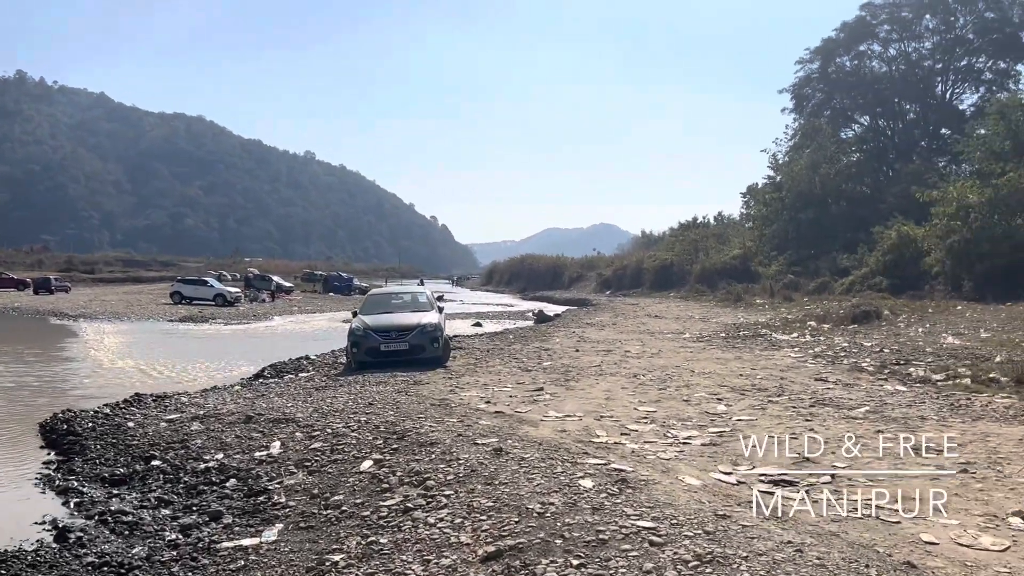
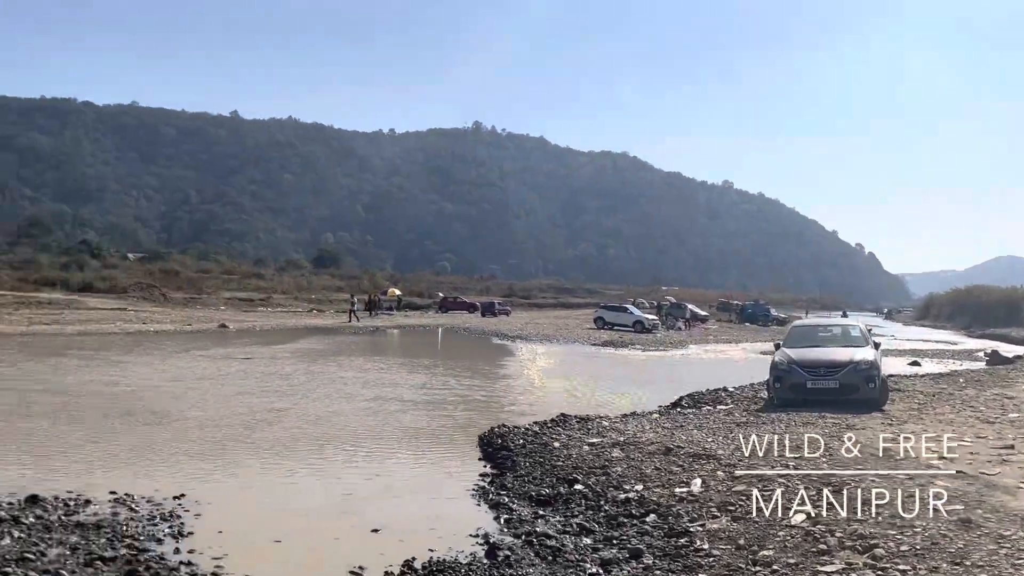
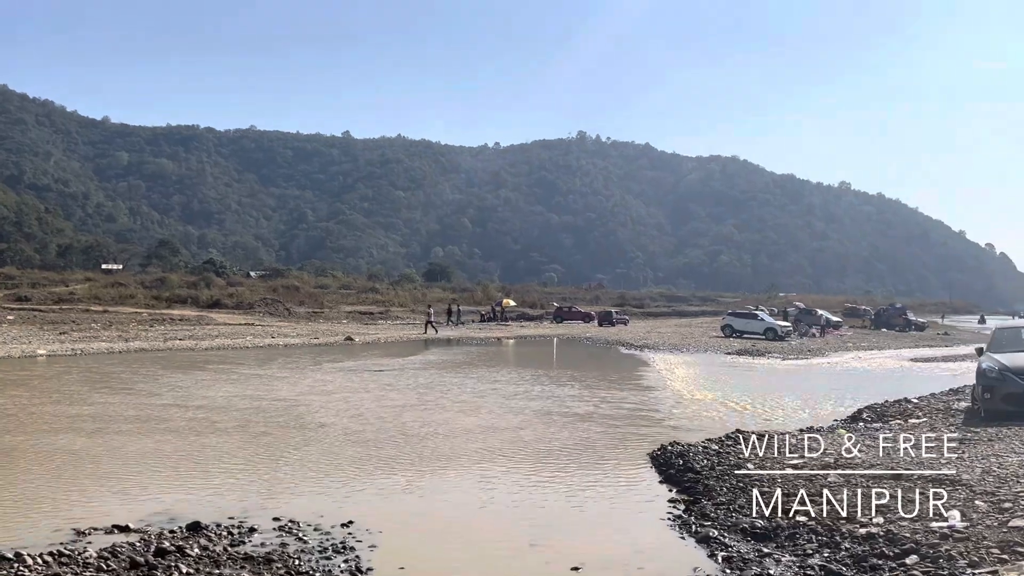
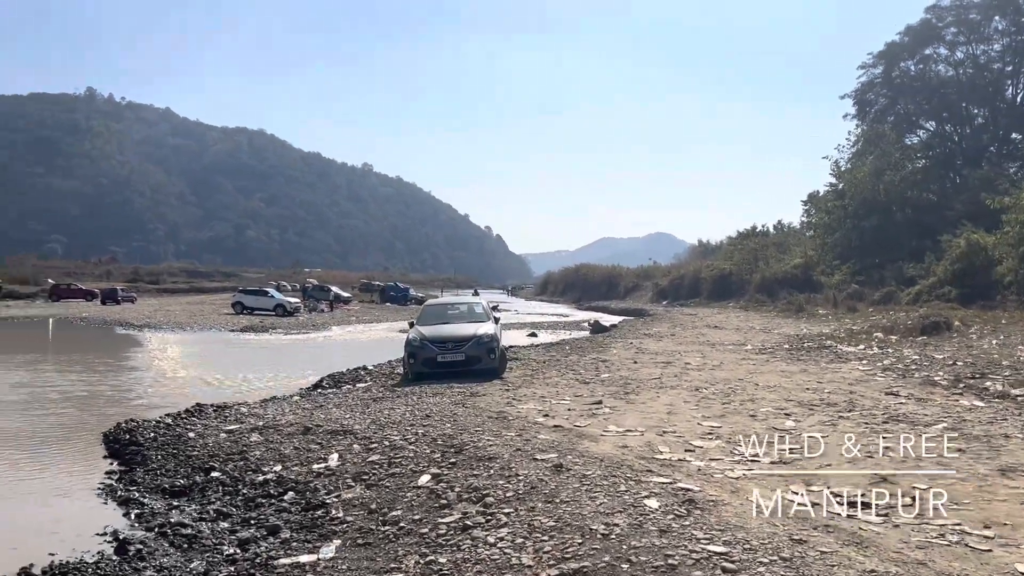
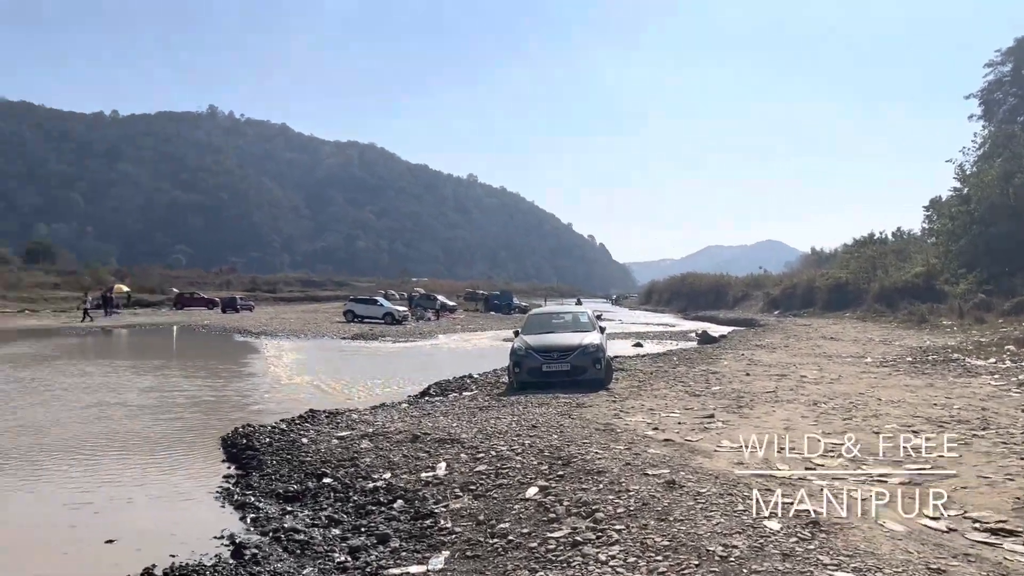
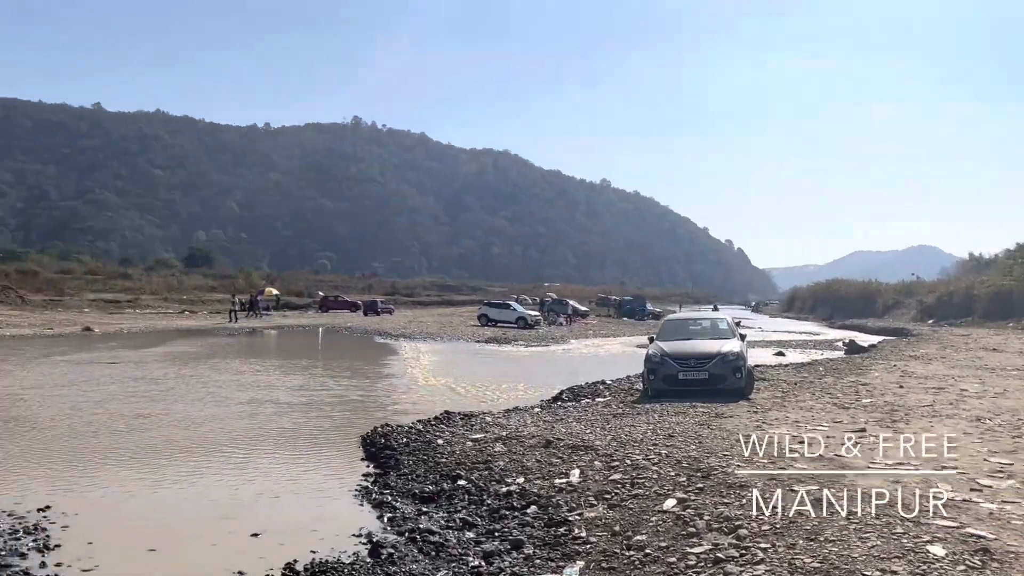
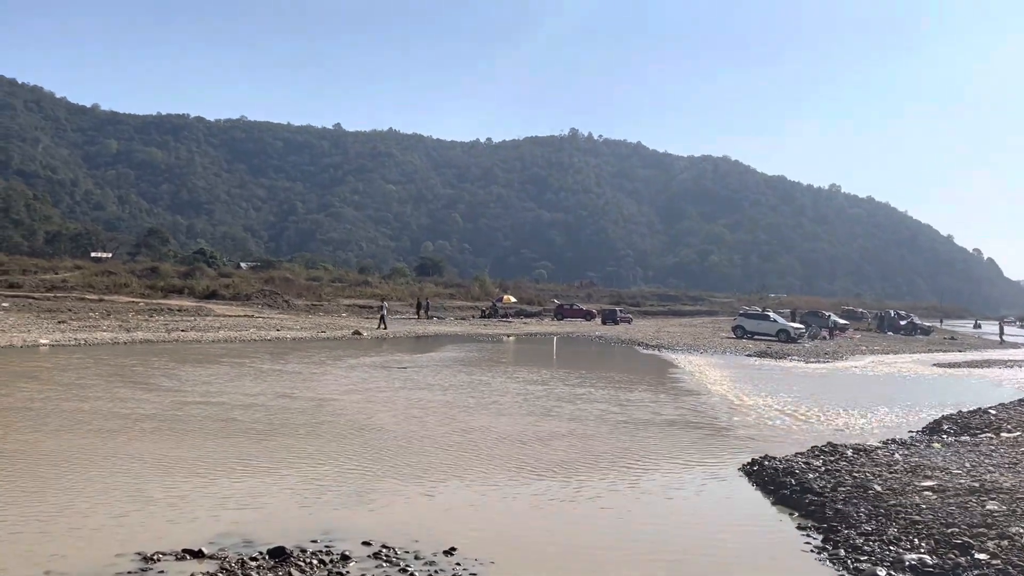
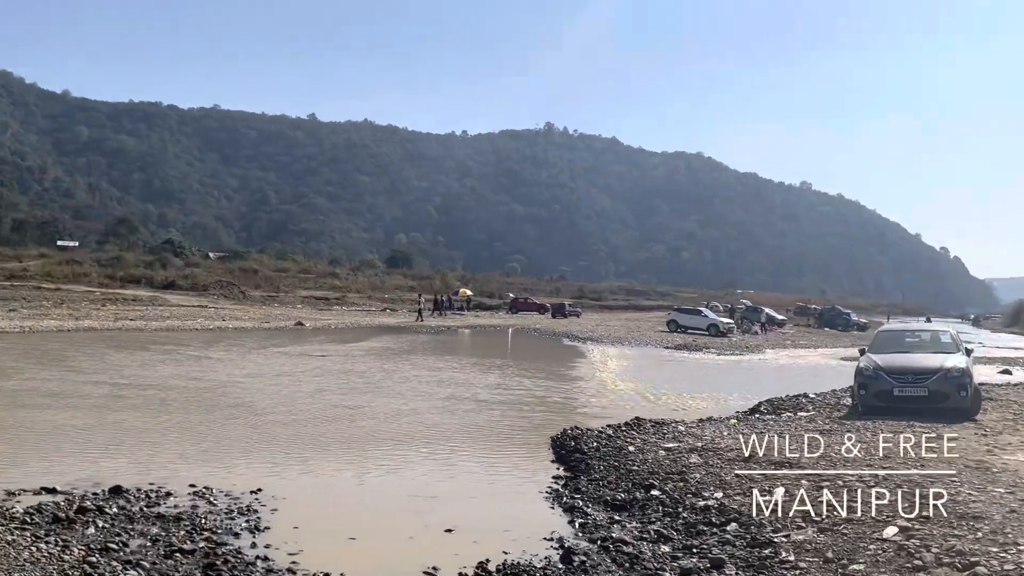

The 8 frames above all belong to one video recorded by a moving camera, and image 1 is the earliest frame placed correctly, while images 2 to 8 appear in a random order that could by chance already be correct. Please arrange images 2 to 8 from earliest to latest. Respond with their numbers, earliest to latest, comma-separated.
4, 5, 6, 2, 8, 3, 7
